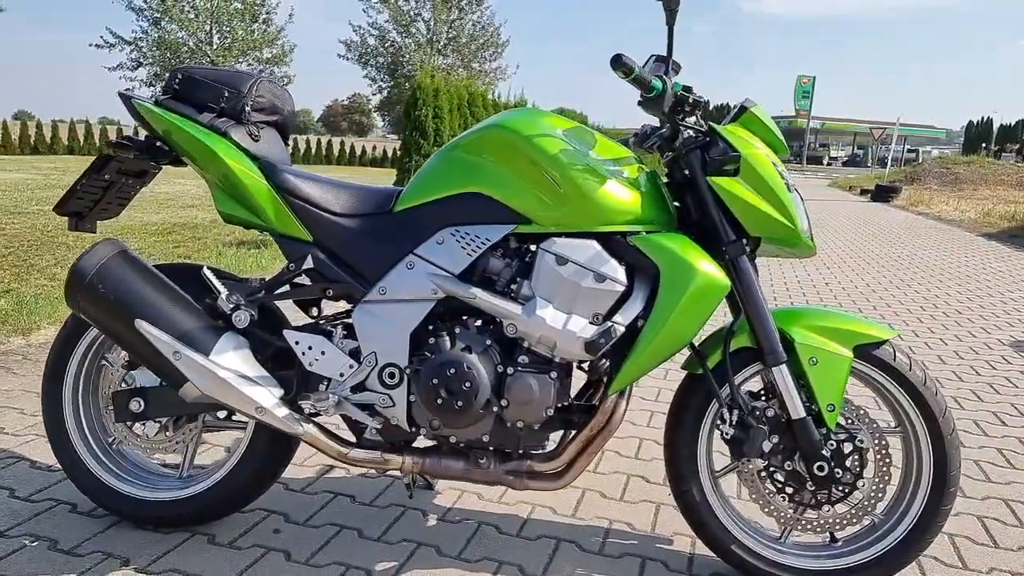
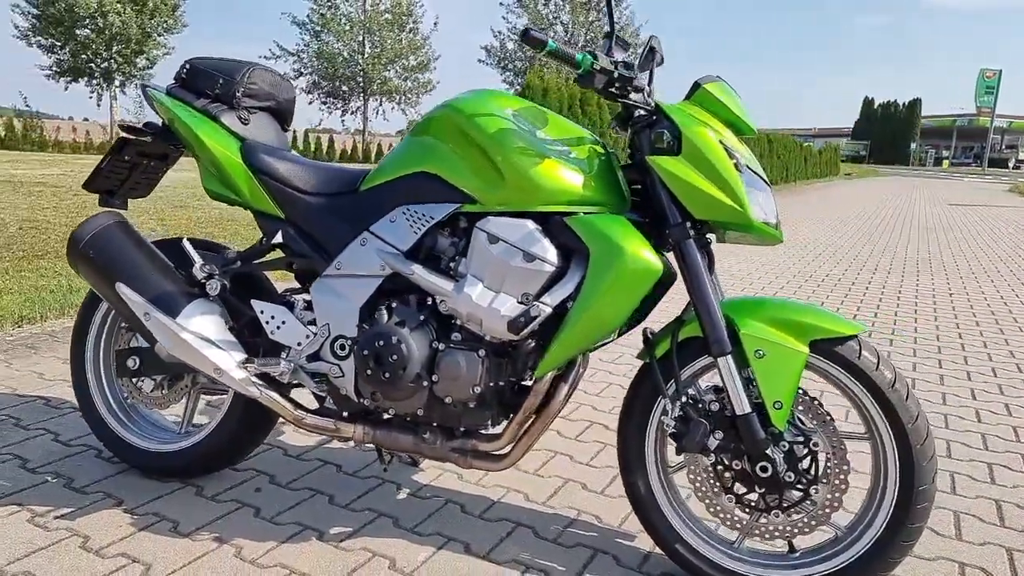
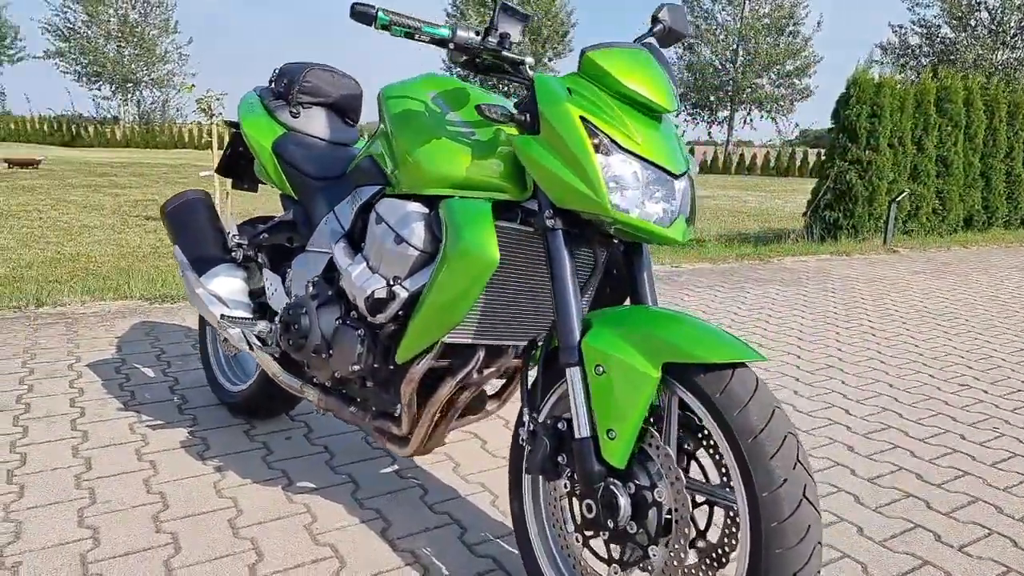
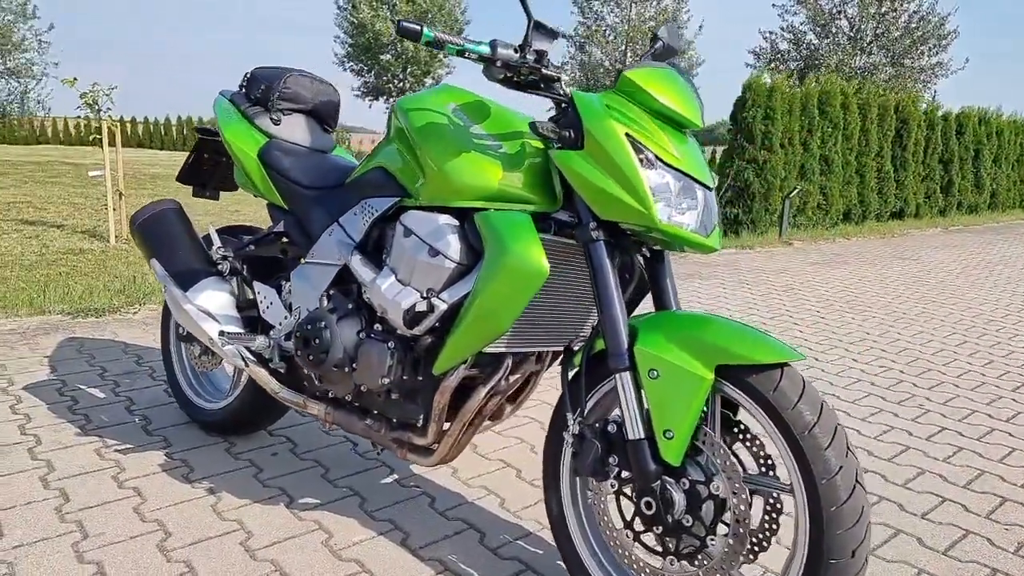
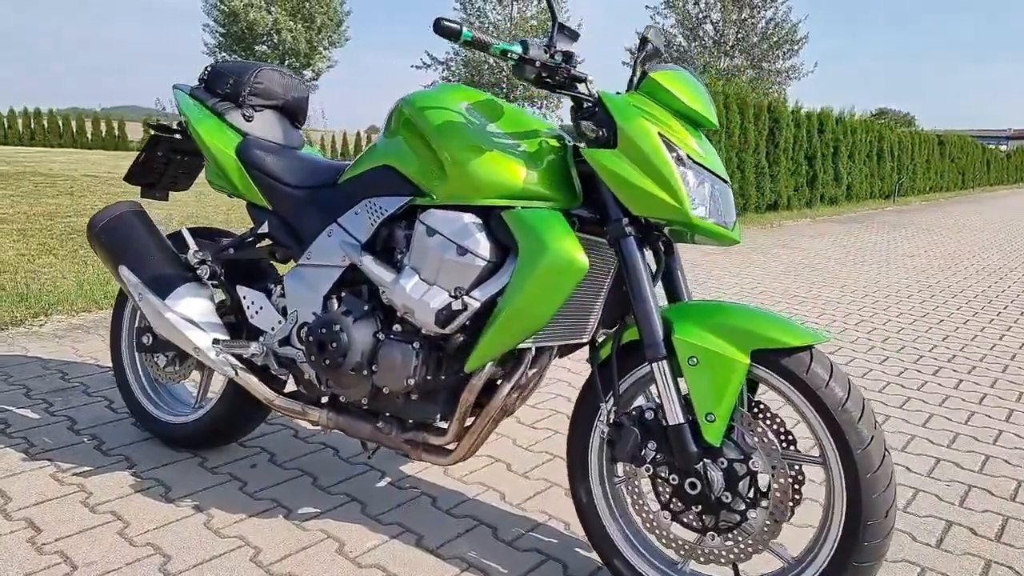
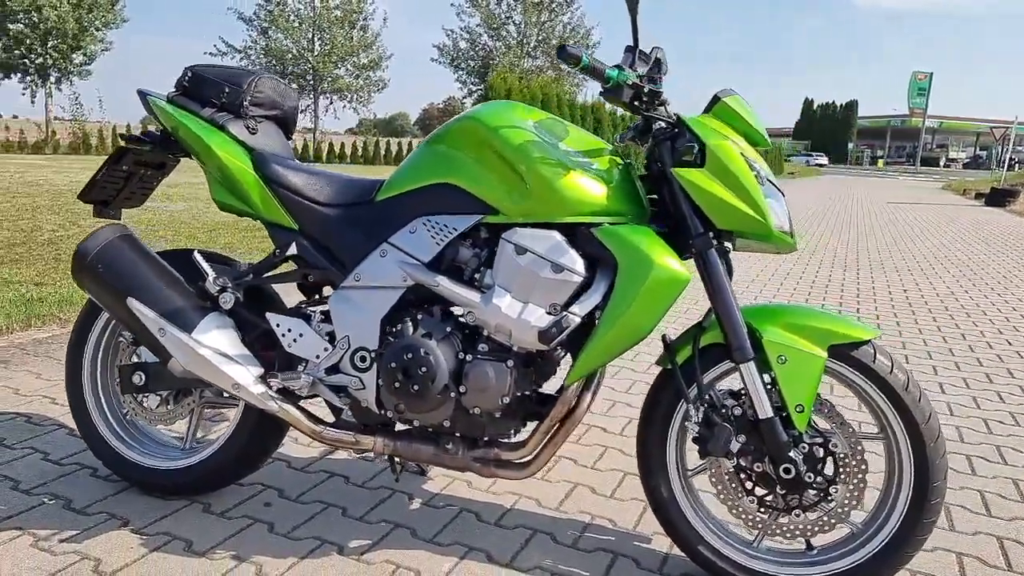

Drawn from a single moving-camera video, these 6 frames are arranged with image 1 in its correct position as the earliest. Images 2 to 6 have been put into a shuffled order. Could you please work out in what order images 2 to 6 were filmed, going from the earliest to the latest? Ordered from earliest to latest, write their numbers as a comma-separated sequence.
6, 2, 5, 4, 3
